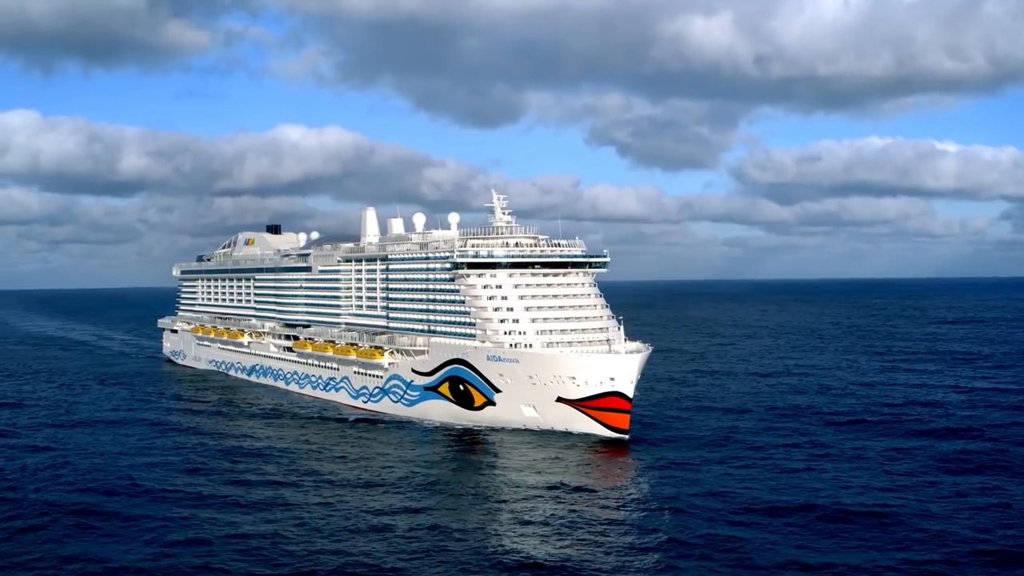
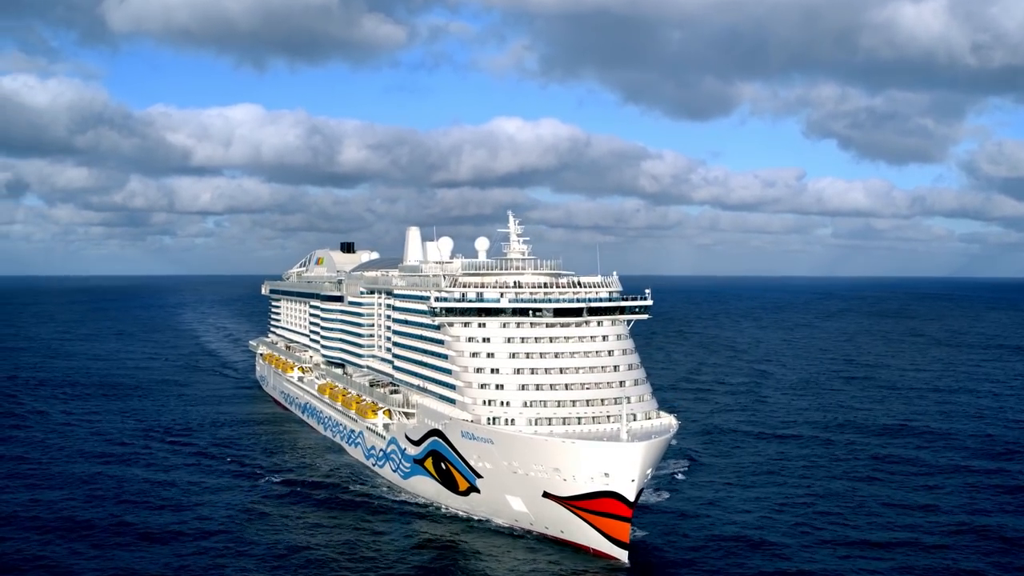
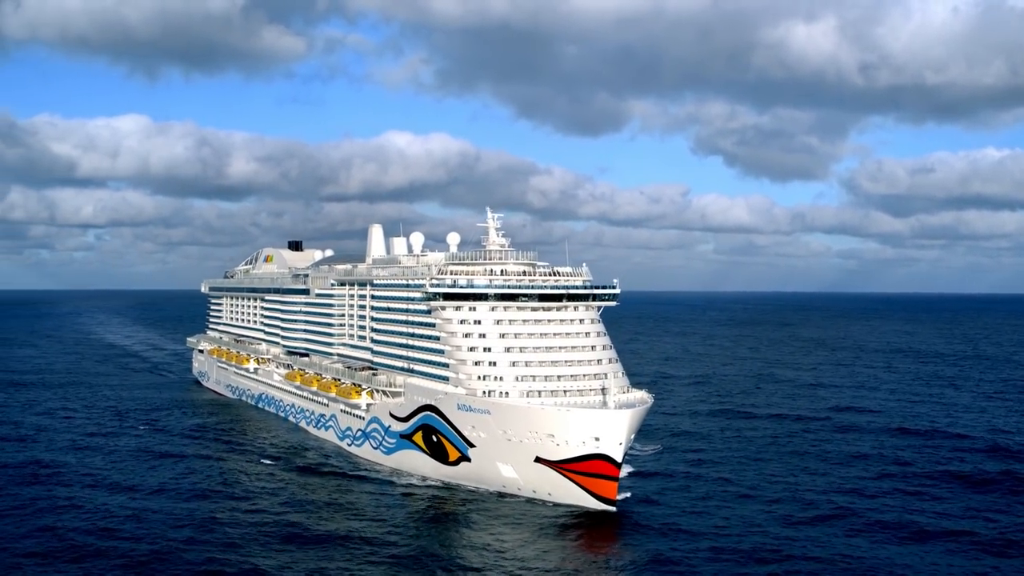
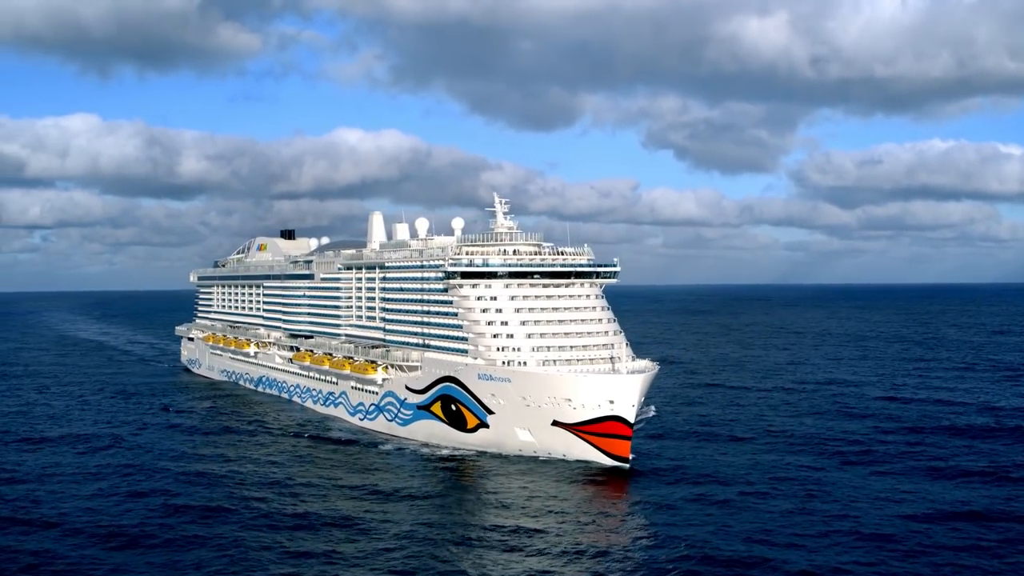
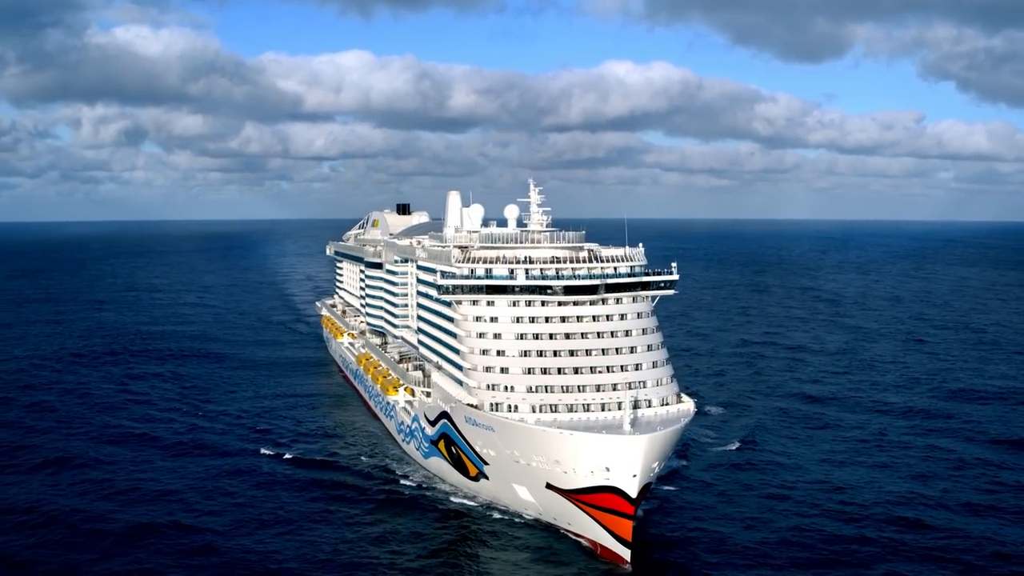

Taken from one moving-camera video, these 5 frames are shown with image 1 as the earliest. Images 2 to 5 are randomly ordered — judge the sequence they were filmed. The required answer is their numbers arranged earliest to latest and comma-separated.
4, 3, 2, 5
